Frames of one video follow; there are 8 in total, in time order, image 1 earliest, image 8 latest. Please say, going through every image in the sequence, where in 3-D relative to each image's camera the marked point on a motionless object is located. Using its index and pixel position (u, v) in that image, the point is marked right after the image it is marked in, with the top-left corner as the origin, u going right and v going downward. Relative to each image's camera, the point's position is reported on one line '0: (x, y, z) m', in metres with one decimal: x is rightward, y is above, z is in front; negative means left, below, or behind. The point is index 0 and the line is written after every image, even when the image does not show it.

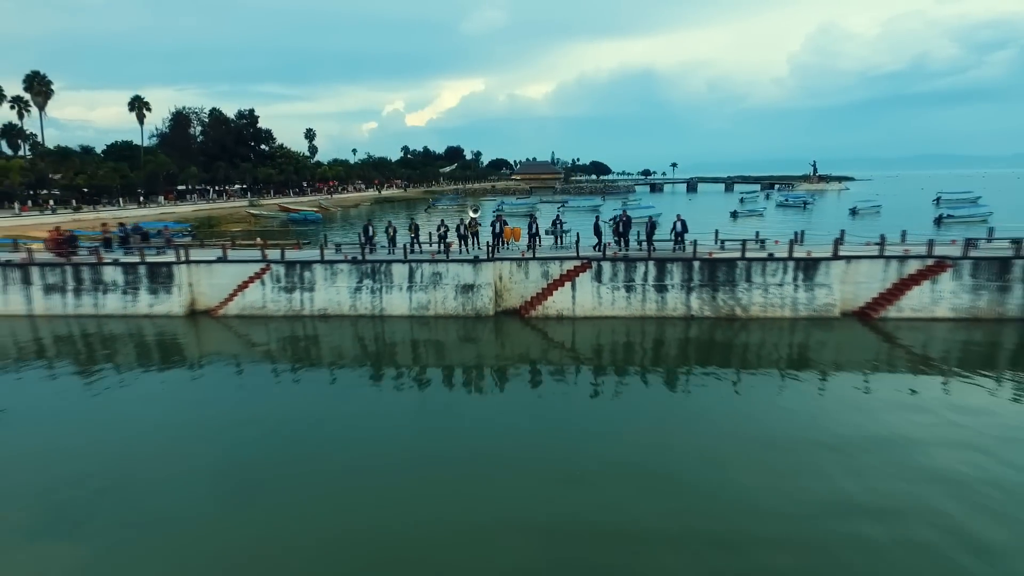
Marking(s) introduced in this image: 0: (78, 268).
0: (-15.5, +0.7, +19.1) m
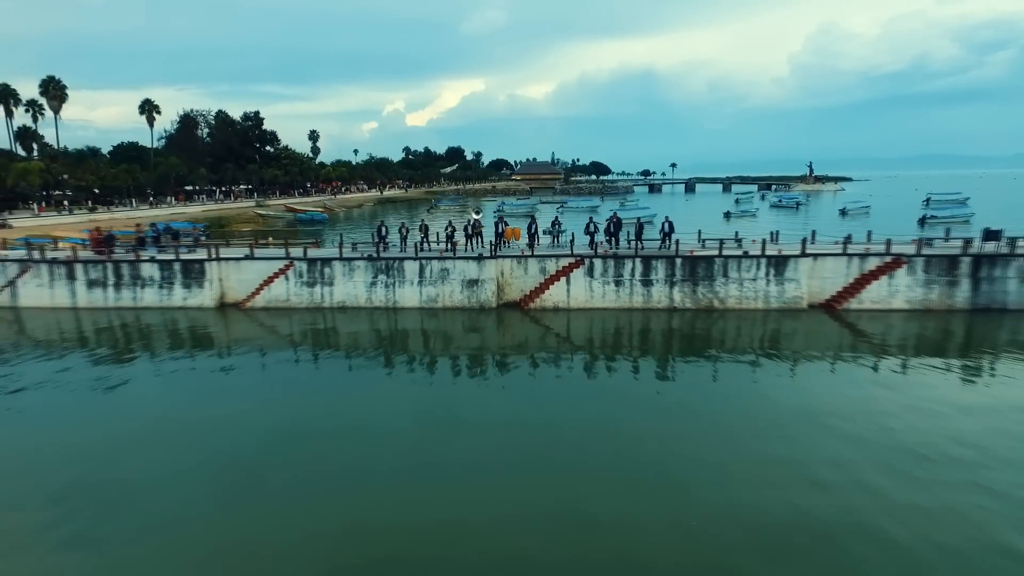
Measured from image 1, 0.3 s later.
0: (-15.5, +0.9, +21.0) m
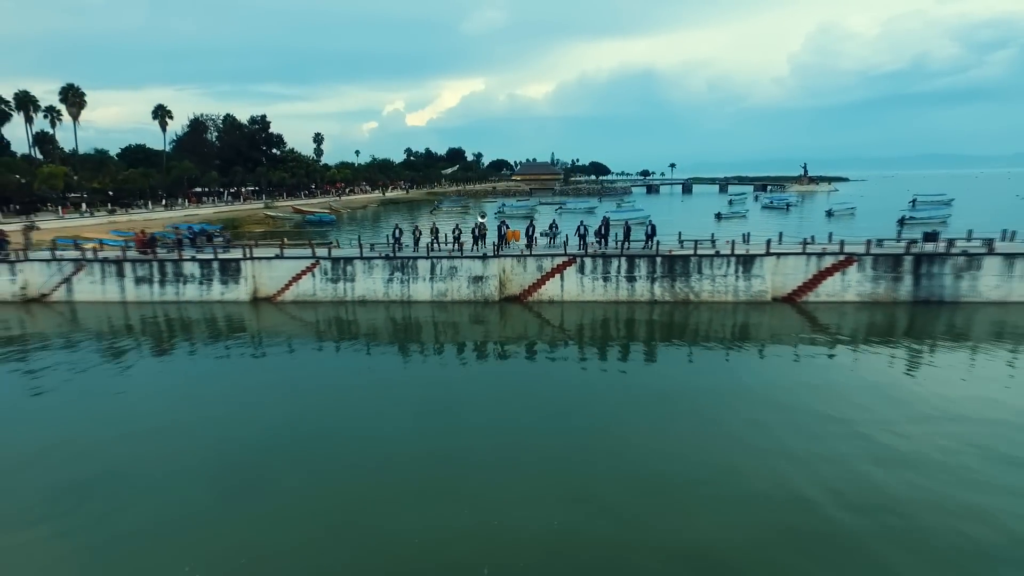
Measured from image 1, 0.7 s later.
0: (-15.5, +1.1, +23.6) m
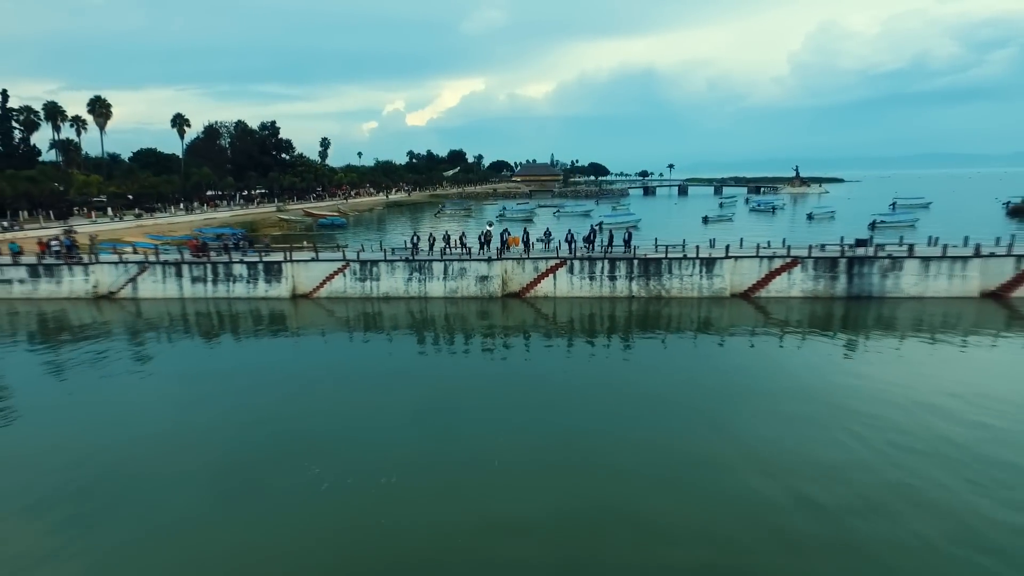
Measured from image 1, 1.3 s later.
0: (-15.5, +1.2, +27.7) m
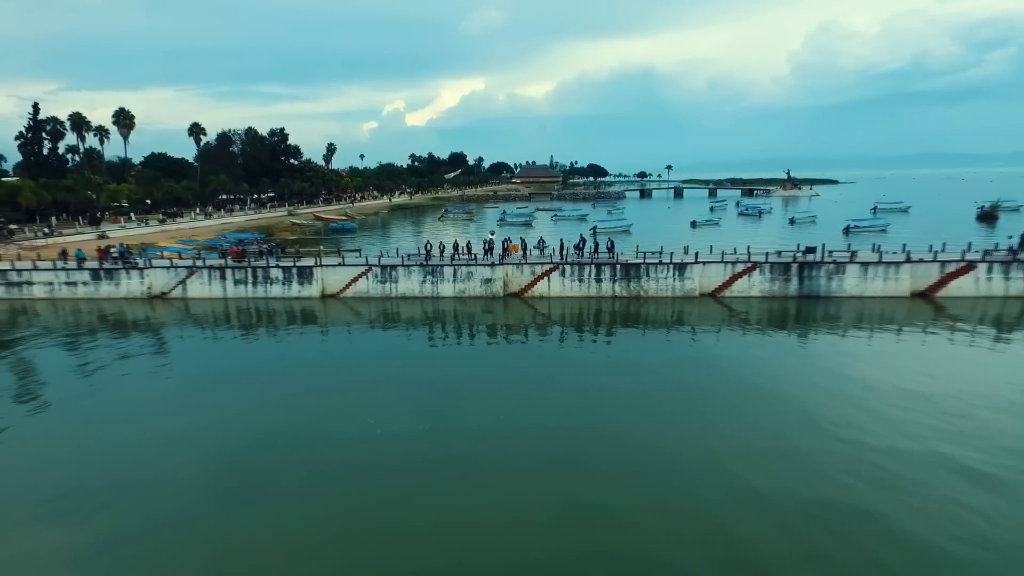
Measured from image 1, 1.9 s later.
0: (-15.4, +1.1, +31.8) m
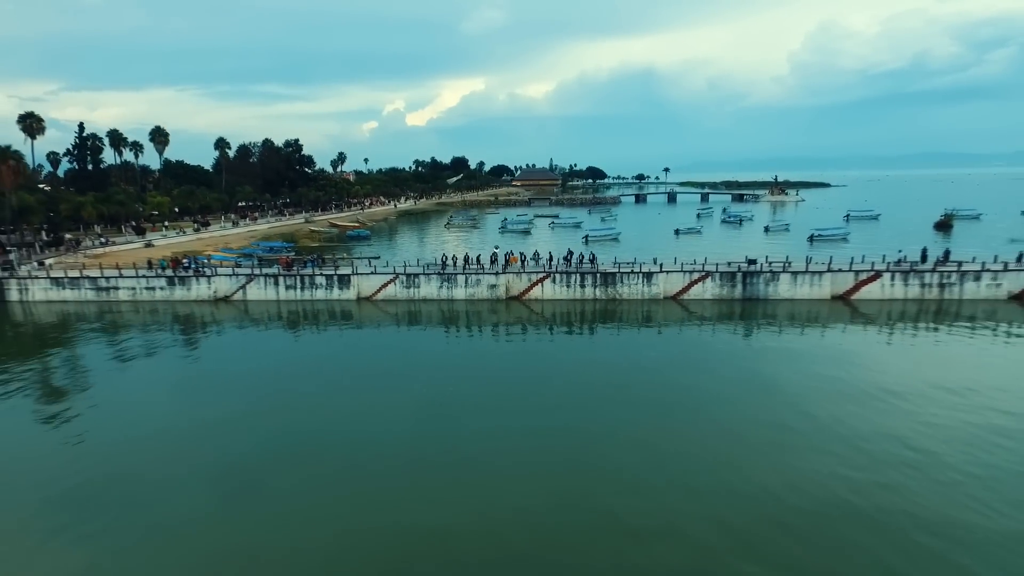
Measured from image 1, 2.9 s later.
0: (-15.4, +0.8, +38.9) m
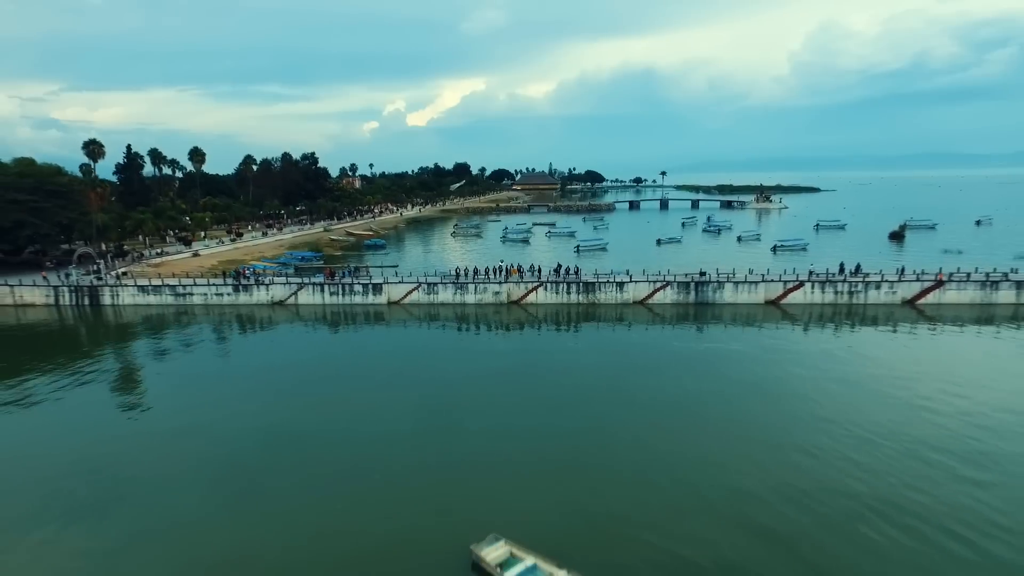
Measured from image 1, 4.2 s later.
0: (-15.4, +0.3, +48.1) m
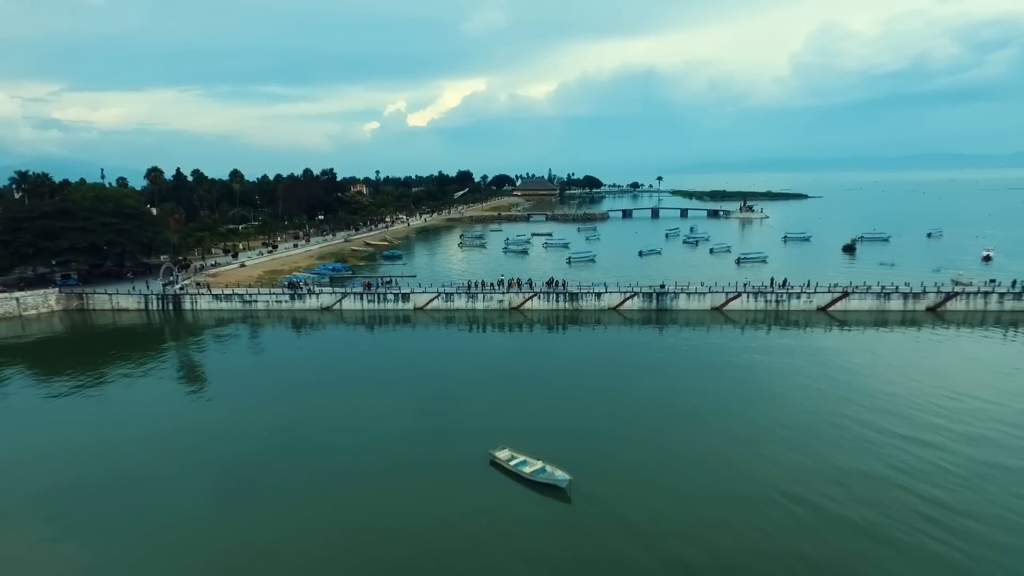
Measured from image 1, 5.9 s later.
0: (-15.3, -0.7, +60.2) m
